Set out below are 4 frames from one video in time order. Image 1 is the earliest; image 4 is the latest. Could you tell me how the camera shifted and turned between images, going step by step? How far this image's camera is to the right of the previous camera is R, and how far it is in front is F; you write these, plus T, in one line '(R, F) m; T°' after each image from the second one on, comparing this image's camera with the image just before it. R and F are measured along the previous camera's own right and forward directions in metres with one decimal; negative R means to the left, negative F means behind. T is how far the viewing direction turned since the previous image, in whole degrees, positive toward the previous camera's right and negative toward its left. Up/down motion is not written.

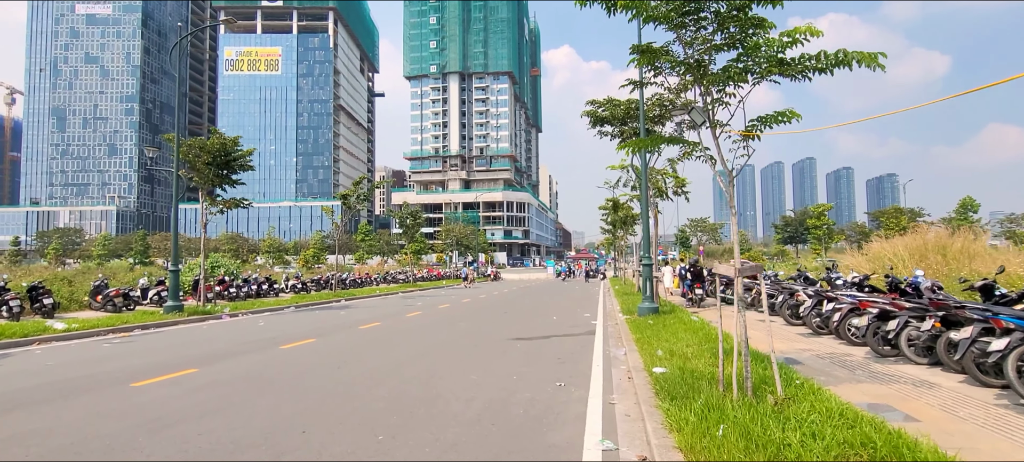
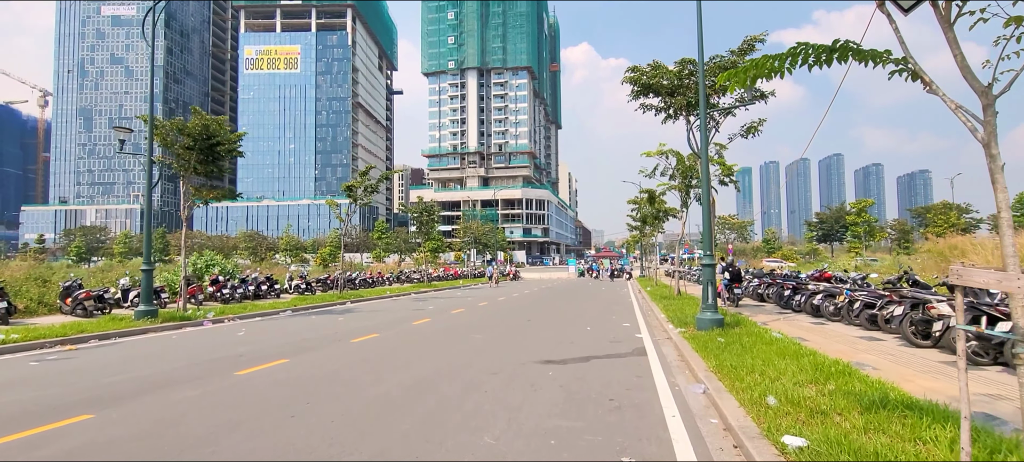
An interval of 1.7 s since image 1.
(-0.1, +2.5) m; -2°
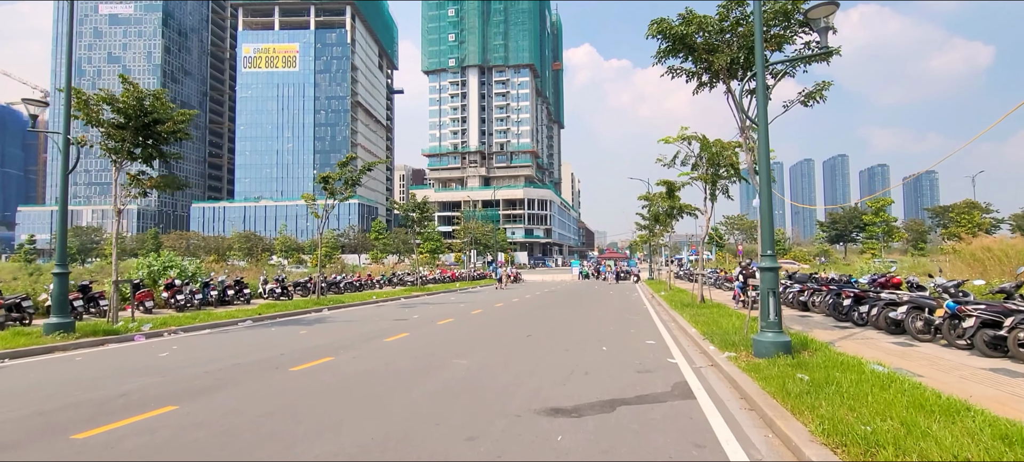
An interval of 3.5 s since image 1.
(+0.1, +2.6) m; 0°
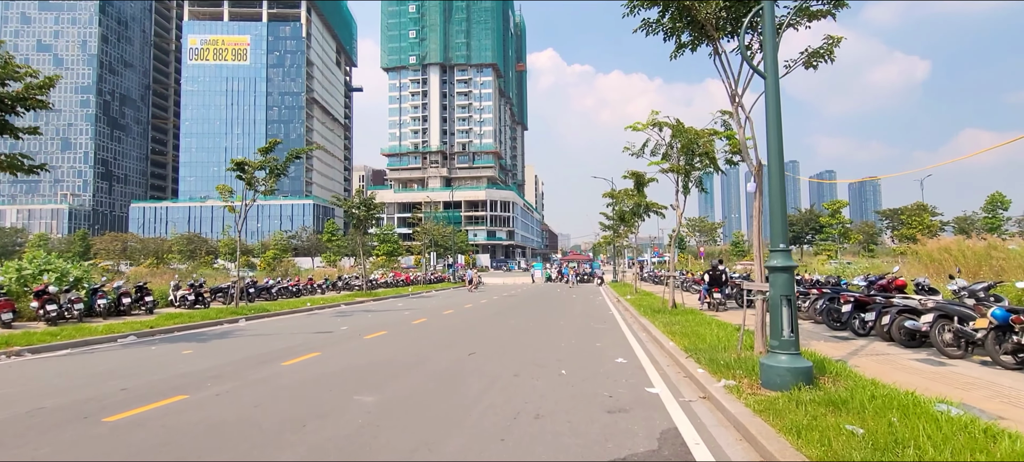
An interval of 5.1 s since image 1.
(+0.4, +2.2) m; +4°
